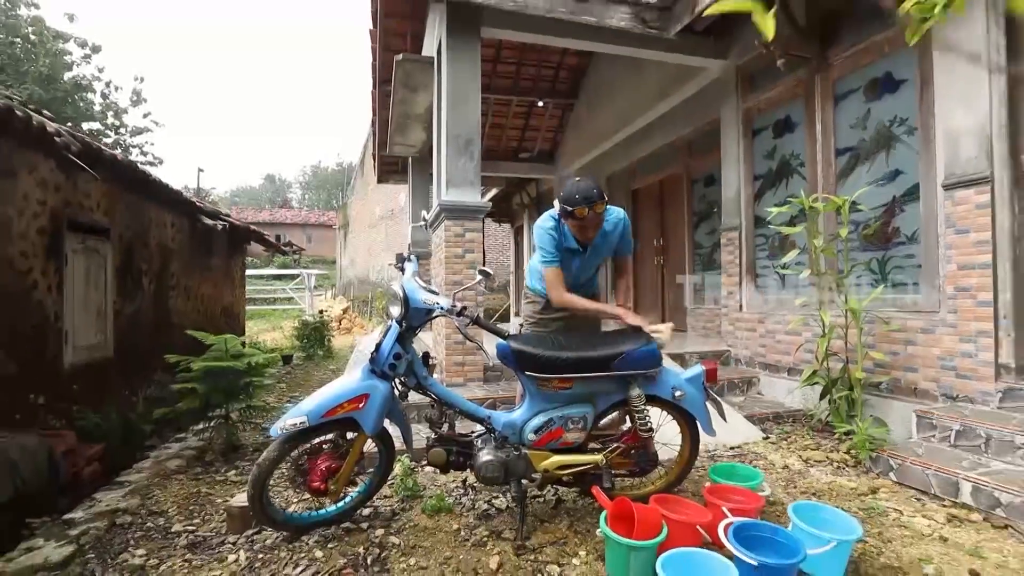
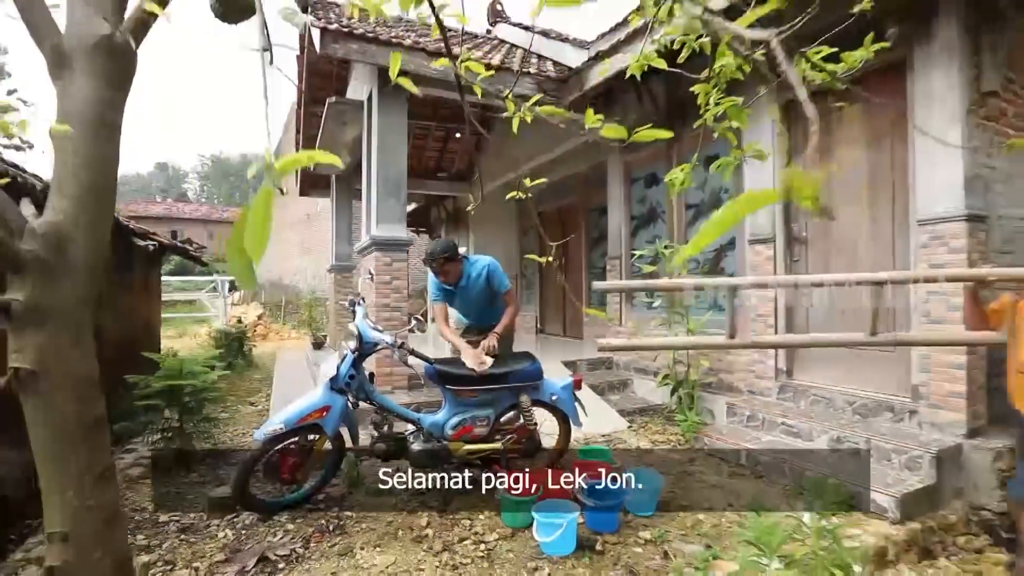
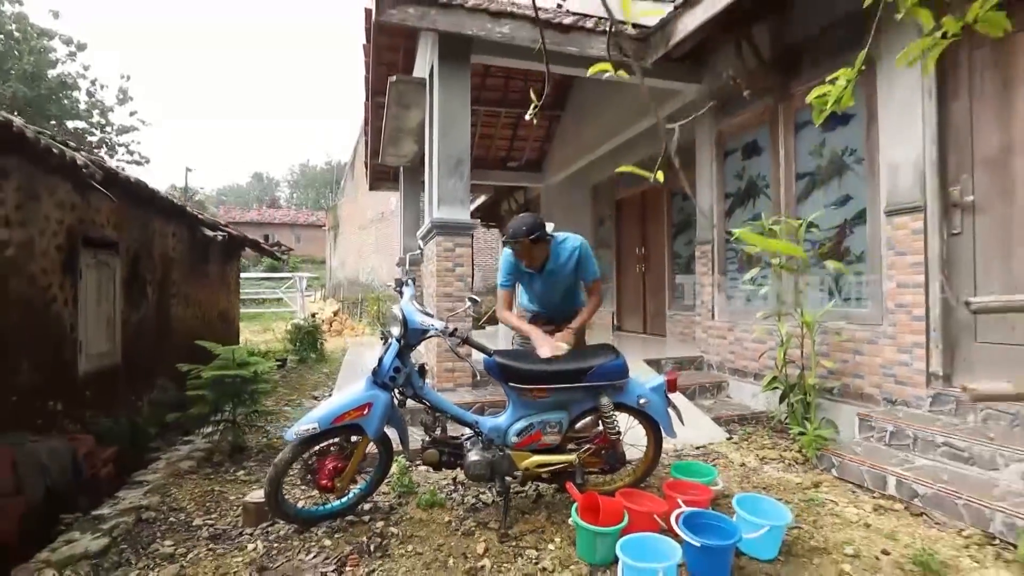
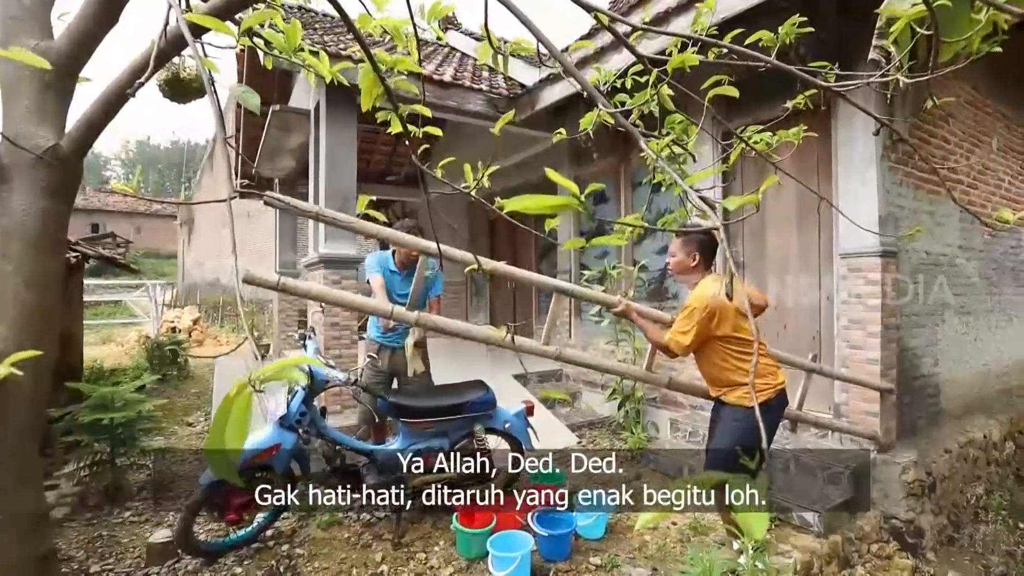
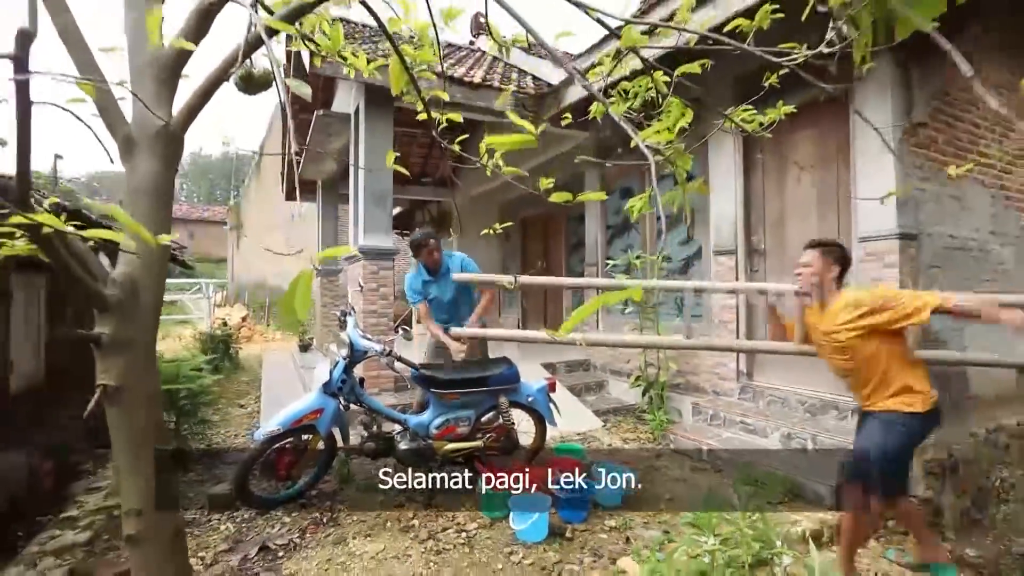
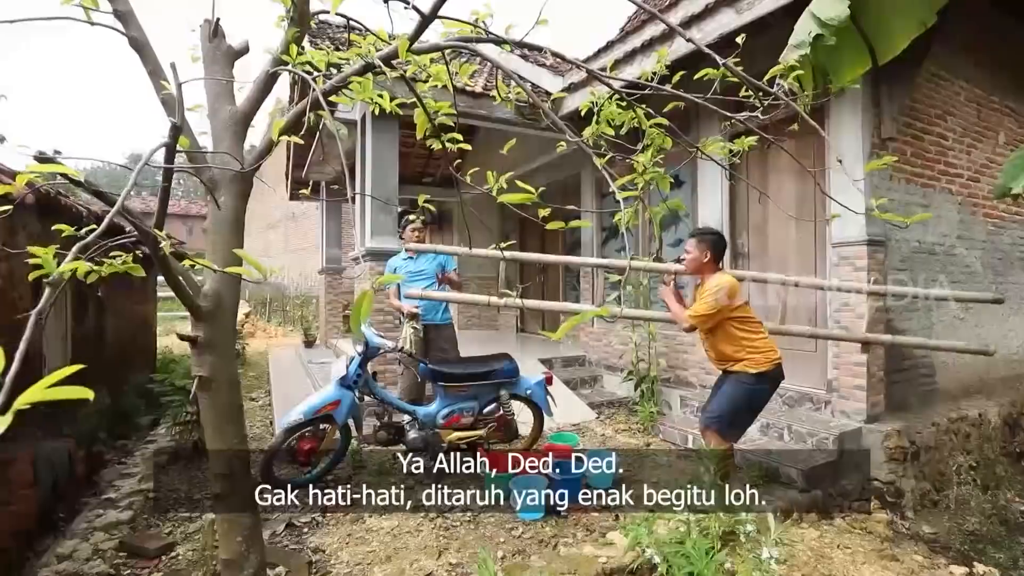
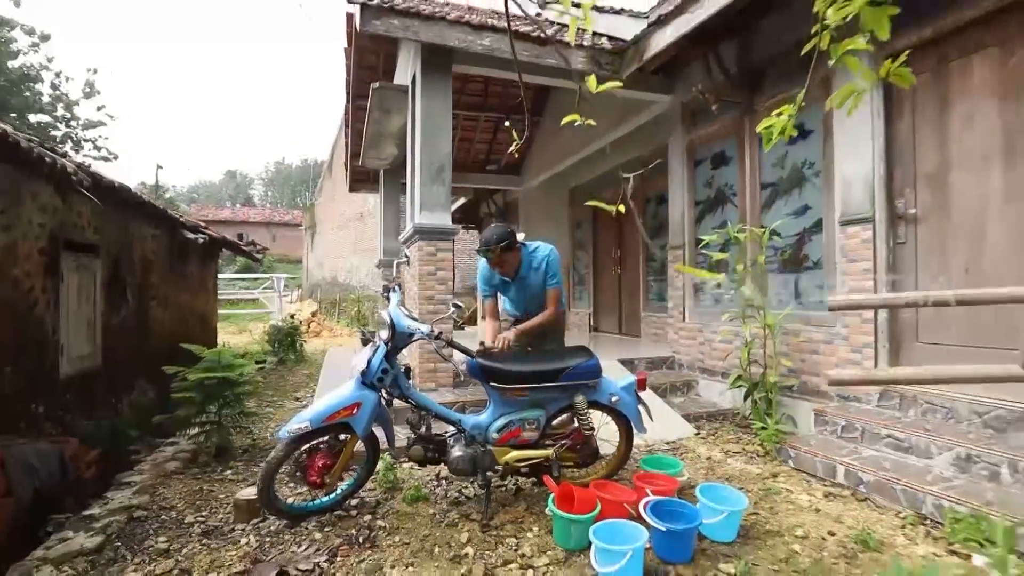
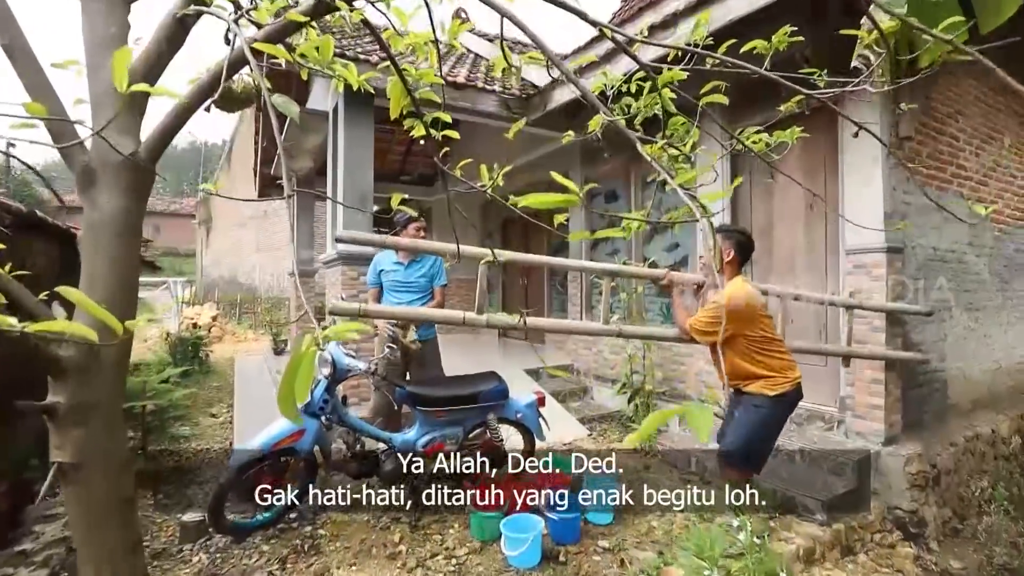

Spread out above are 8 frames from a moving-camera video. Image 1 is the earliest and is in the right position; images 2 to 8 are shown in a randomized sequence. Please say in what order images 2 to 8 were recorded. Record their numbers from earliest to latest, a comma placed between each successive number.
3, 7, 2, 5, 6, 8, 4
